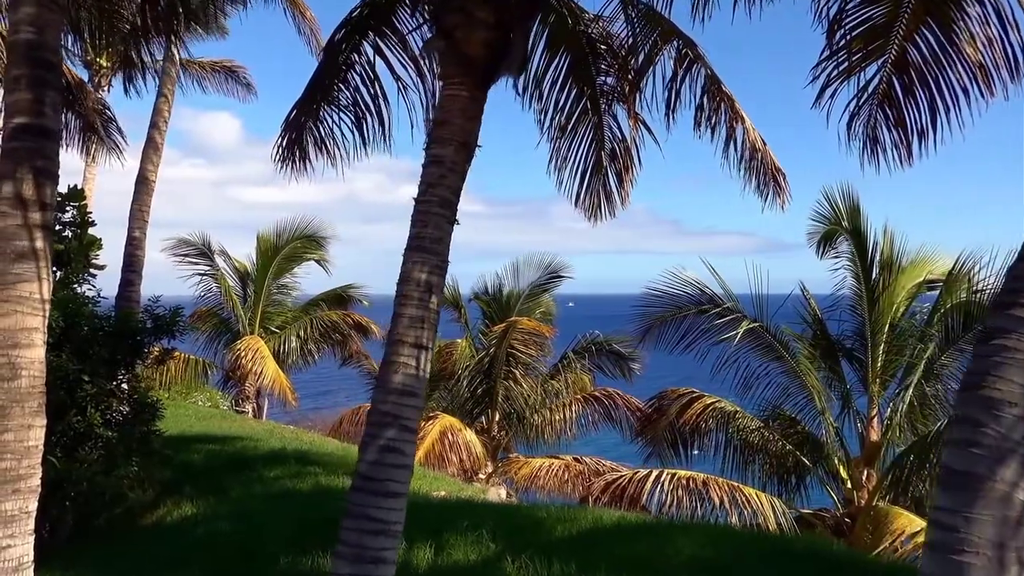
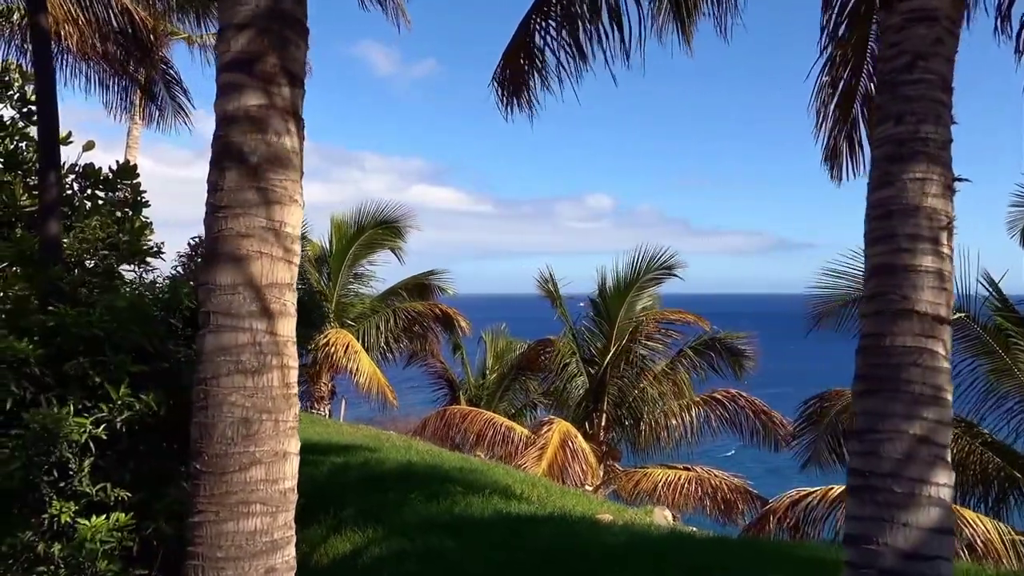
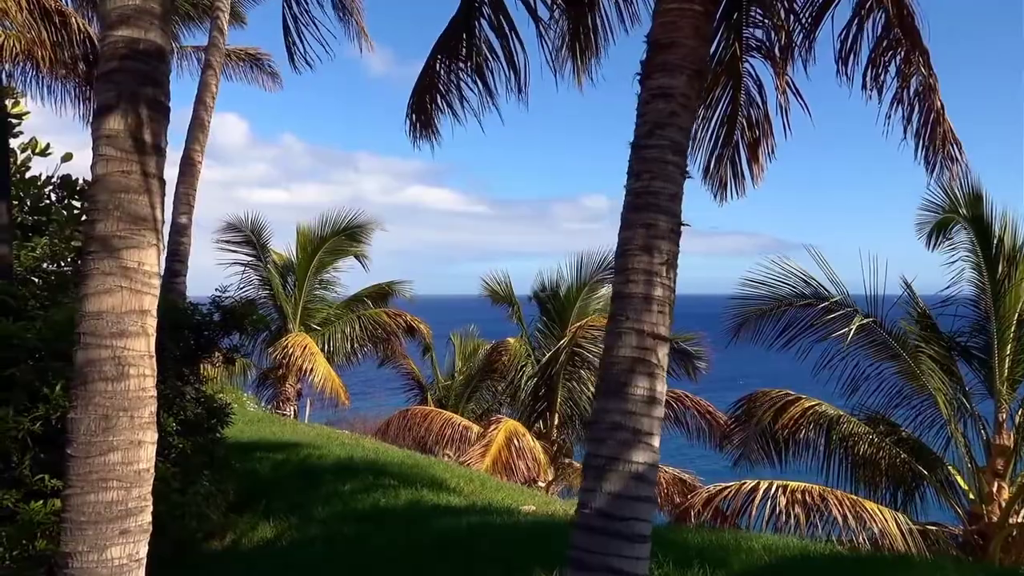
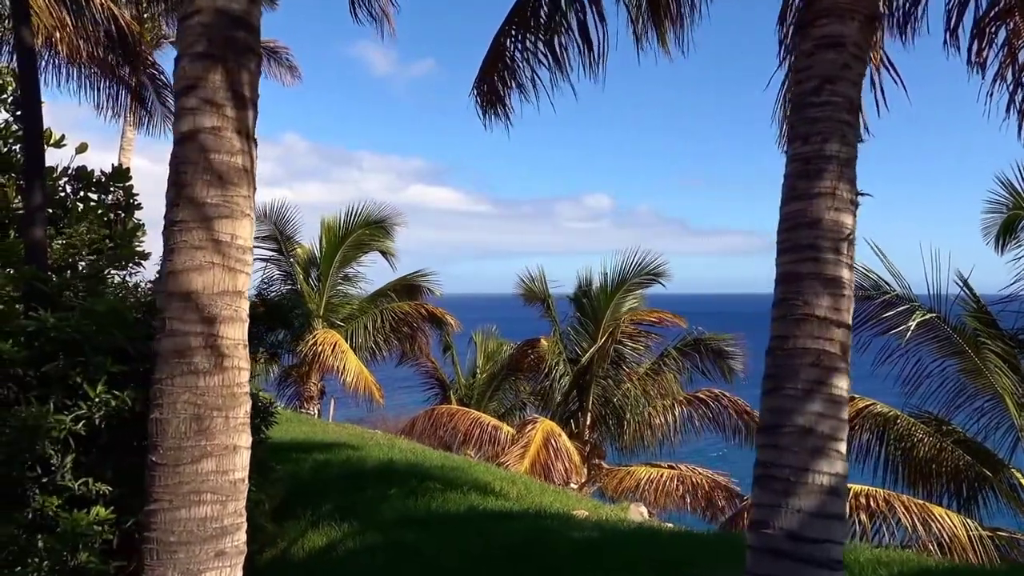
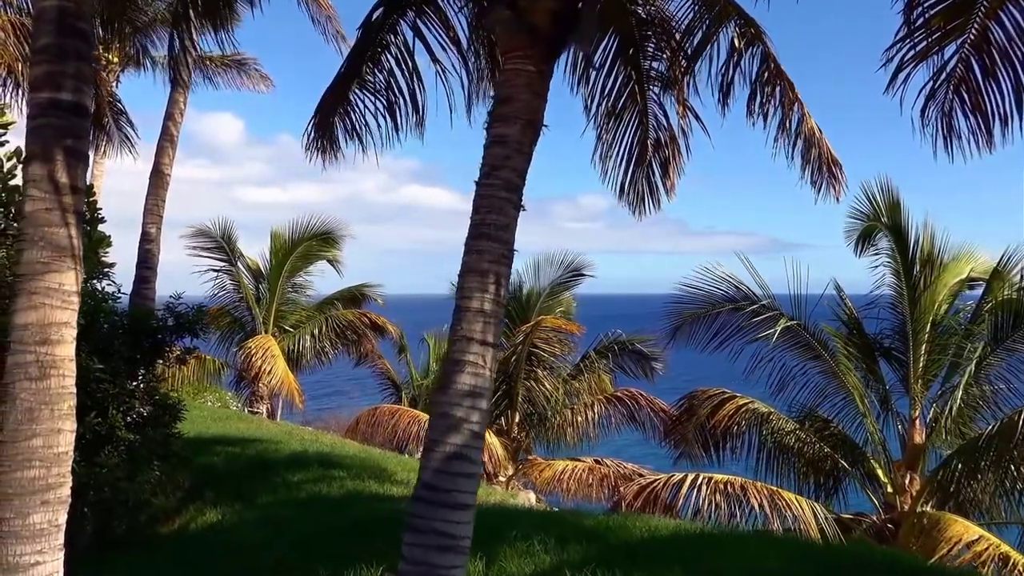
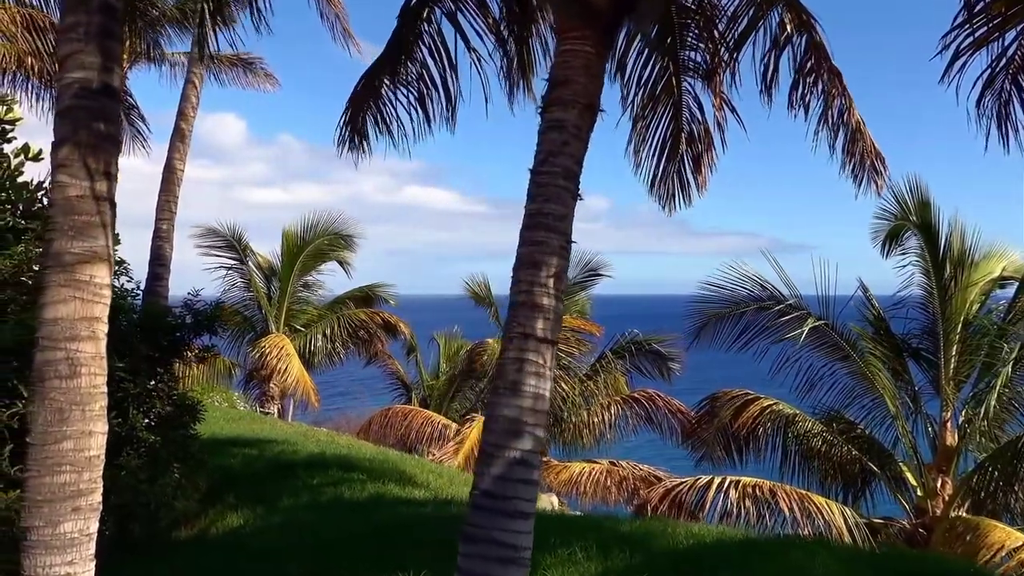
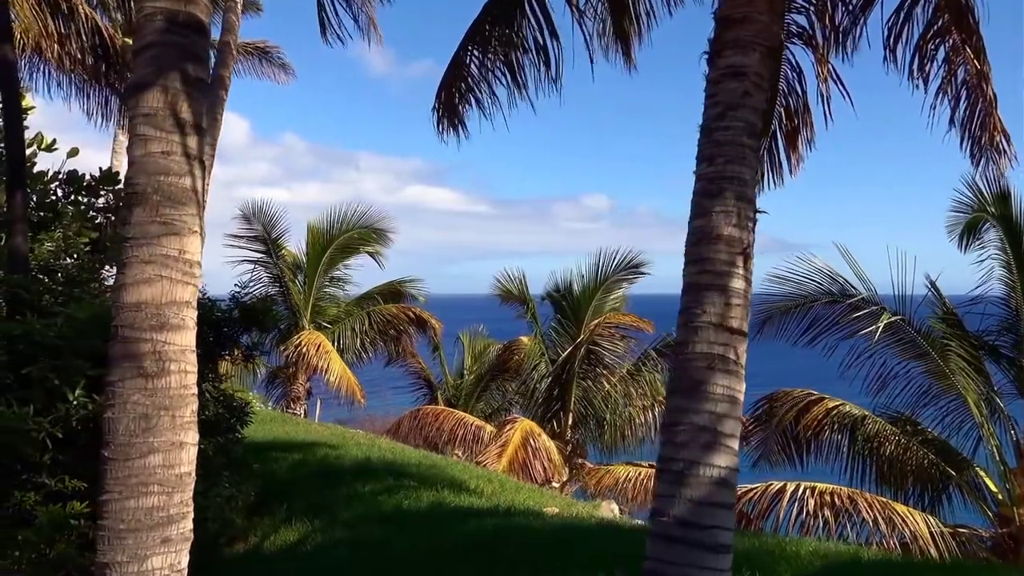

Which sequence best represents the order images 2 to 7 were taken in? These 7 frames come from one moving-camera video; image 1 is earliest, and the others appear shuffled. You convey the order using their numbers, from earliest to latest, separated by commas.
5, 6, 3, 7, 4, 2
